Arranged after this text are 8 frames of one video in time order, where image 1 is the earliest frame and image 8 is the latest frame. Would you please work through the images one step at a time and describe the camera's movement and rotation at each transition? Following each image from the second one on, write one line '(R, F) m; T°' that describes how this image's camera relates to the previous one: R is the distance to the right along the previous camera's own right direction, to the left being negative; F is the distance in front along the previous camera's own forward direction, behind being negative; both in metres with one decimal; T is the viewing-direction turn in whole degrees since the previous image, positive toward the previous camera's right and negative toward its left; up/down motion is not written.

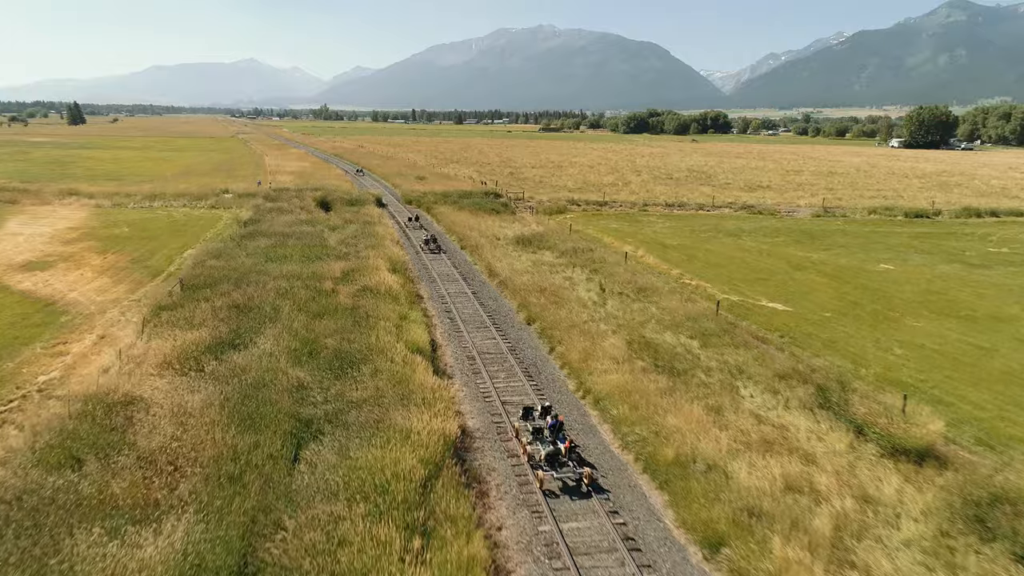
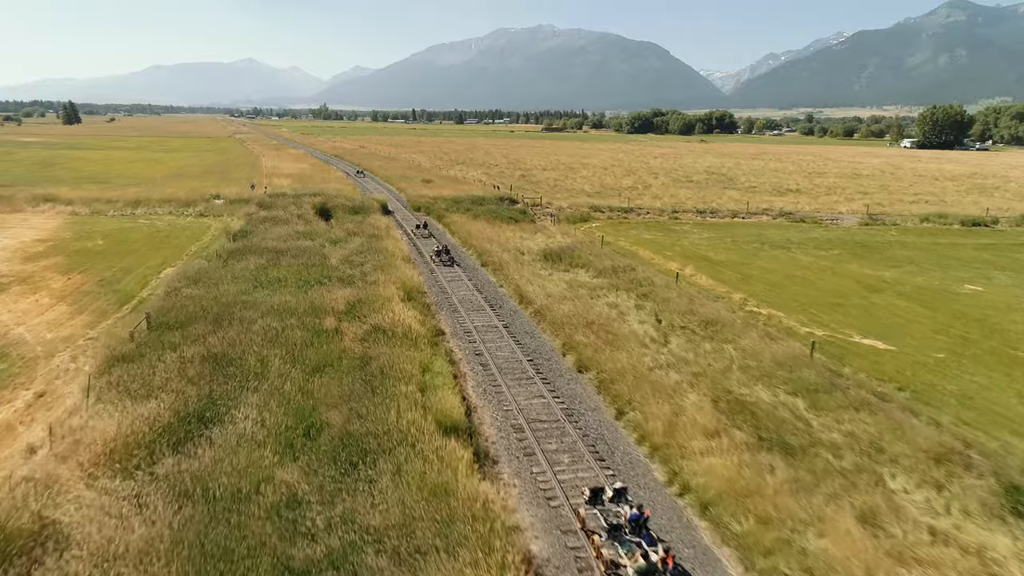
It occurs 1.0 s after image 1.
(-1.7, +4.9) m; 0°
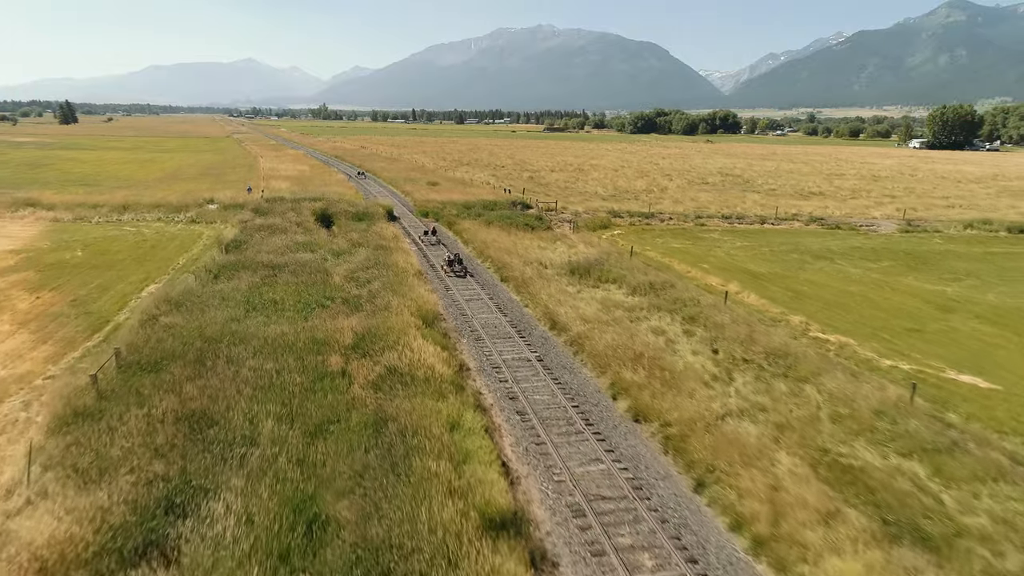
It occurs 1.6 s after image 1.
(-1.2, +3.4) m; 0°
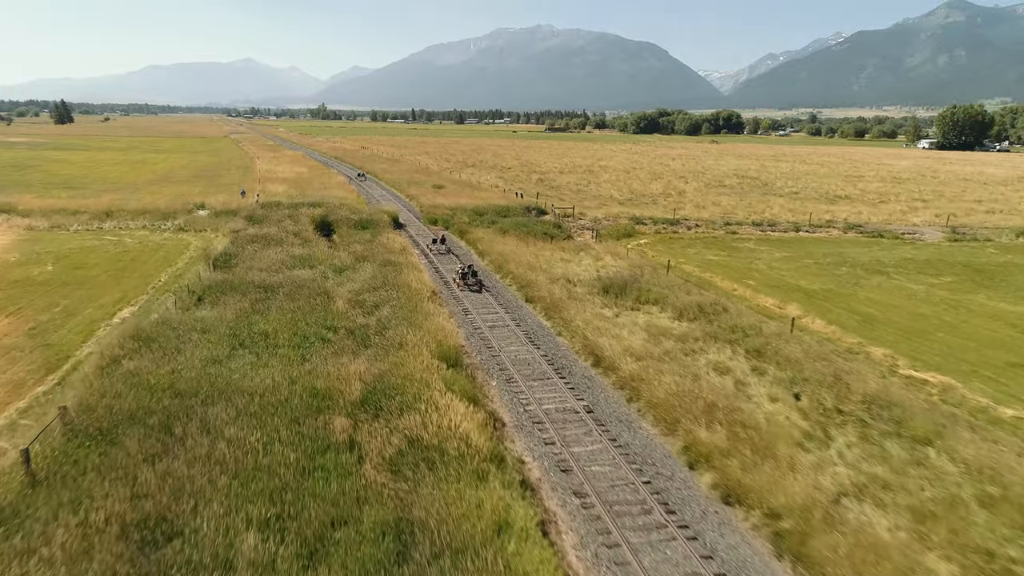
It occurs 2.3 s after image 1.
(-1.3, +3.7) m; 0°
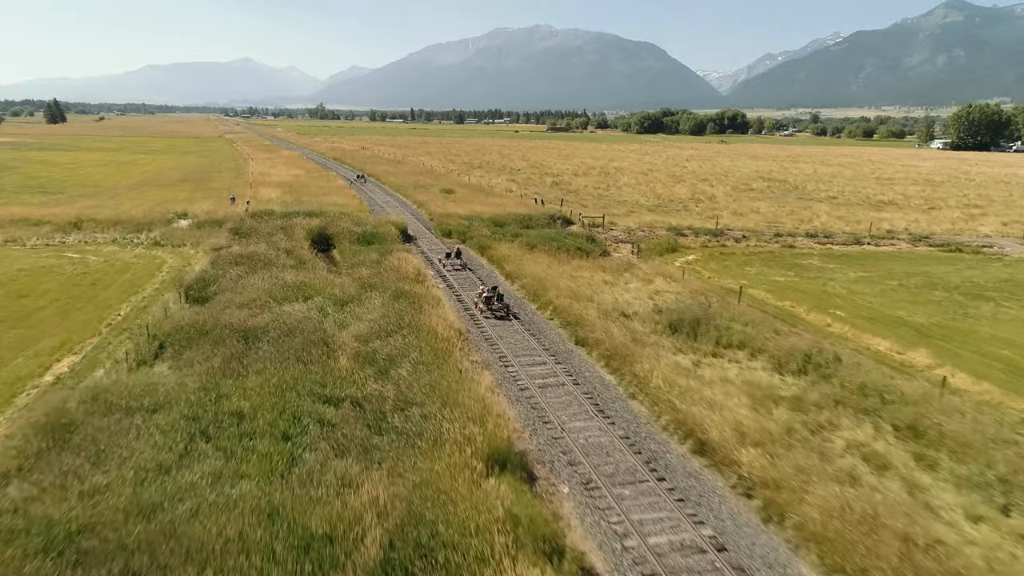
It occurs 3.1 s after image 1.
(-1.8, +5.5) m; 0°
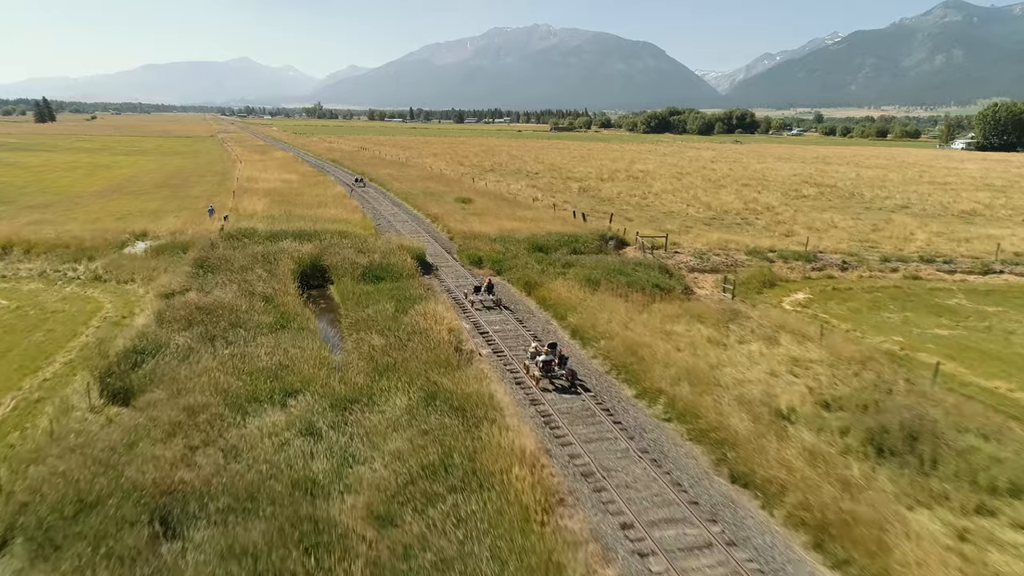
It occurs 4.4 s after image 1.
(-2.6, +8.5) m; 0°
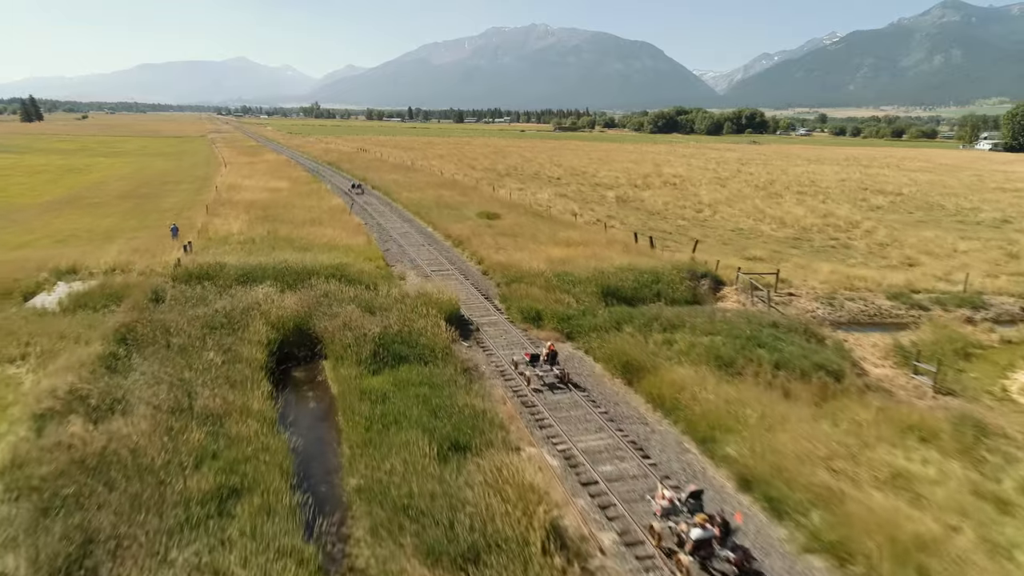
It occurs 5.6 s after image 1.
(-2.7, +9.0) m; 0°
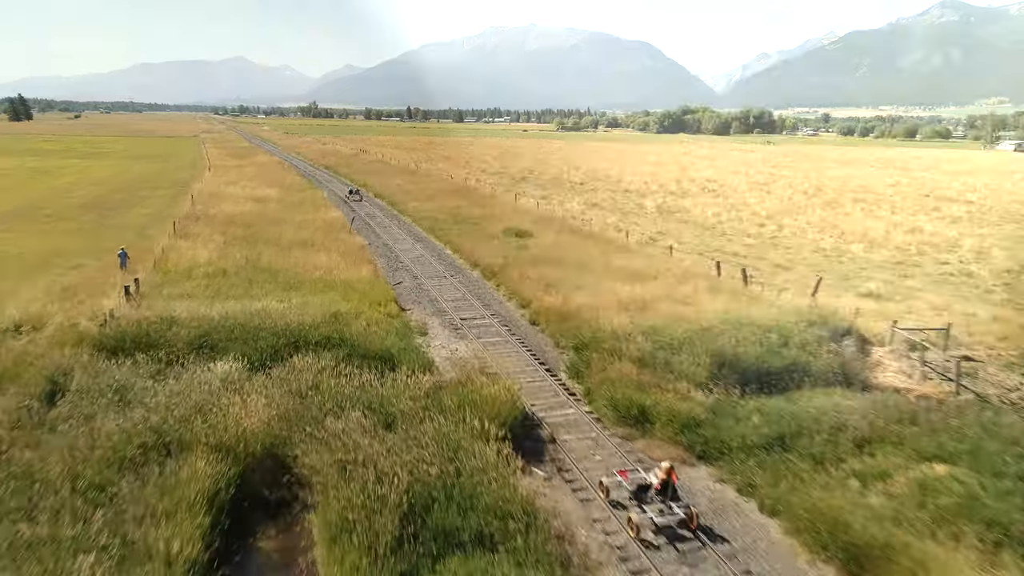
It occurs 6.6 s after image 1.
(-2.2, +7.4) m; 0°
